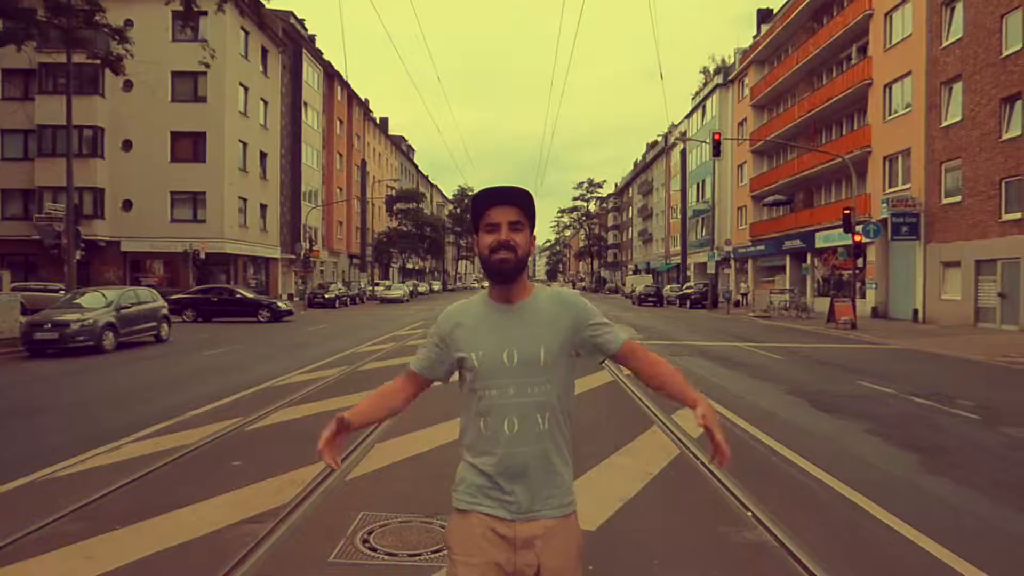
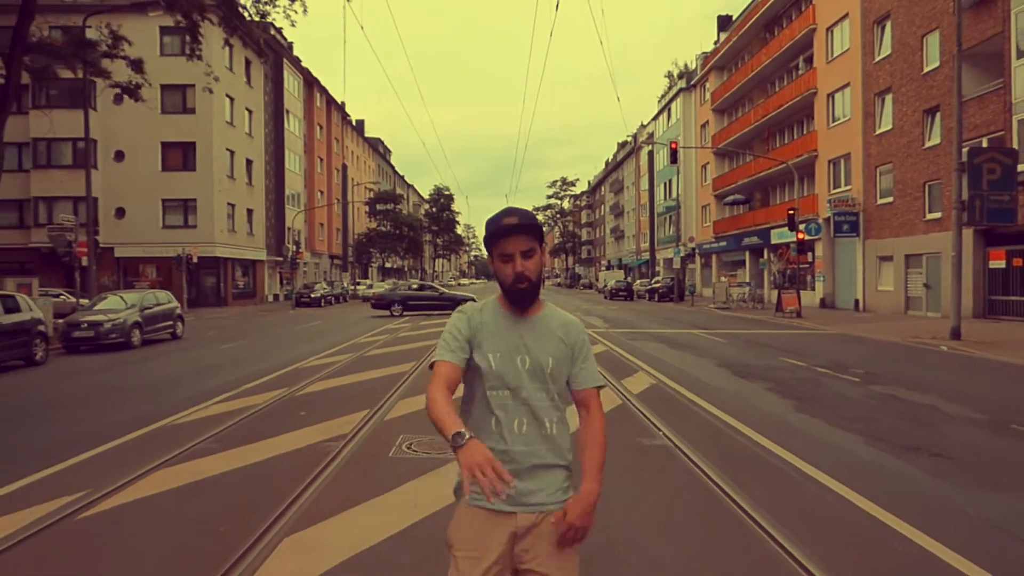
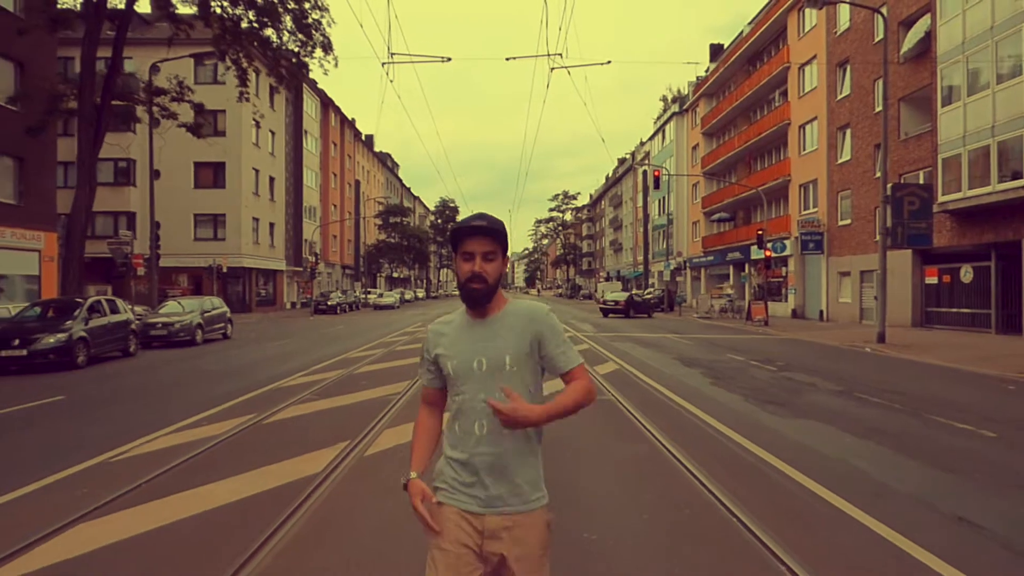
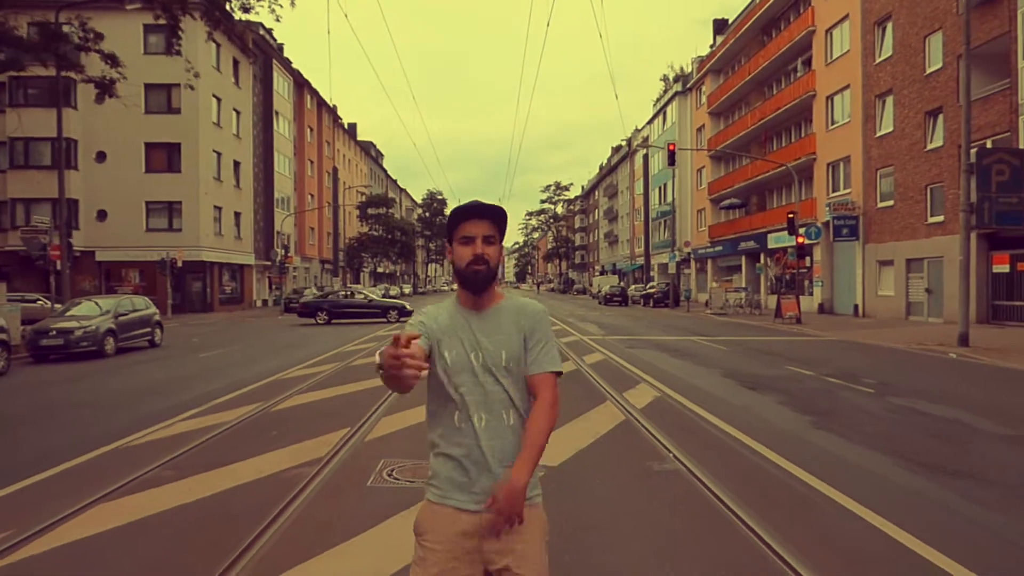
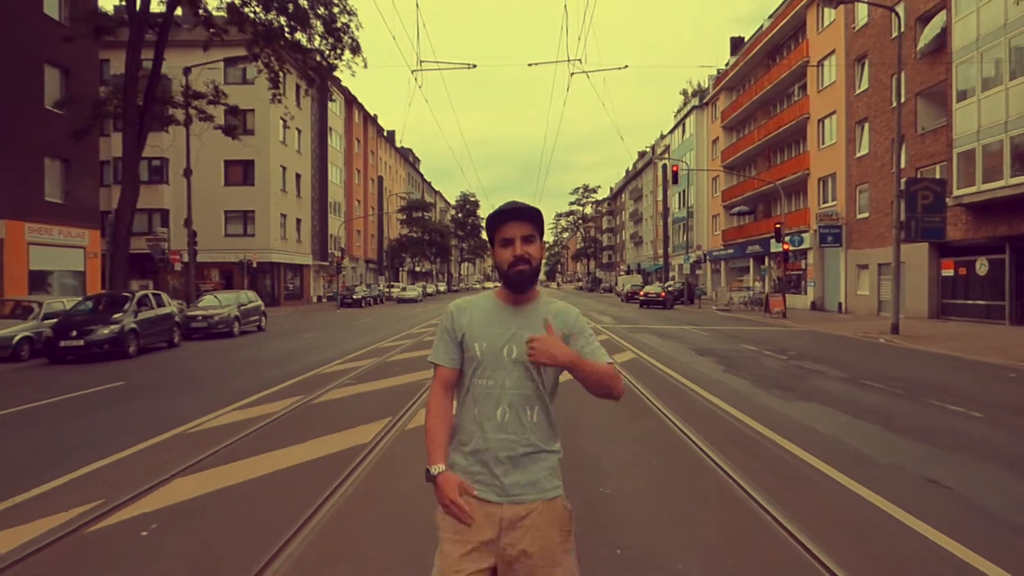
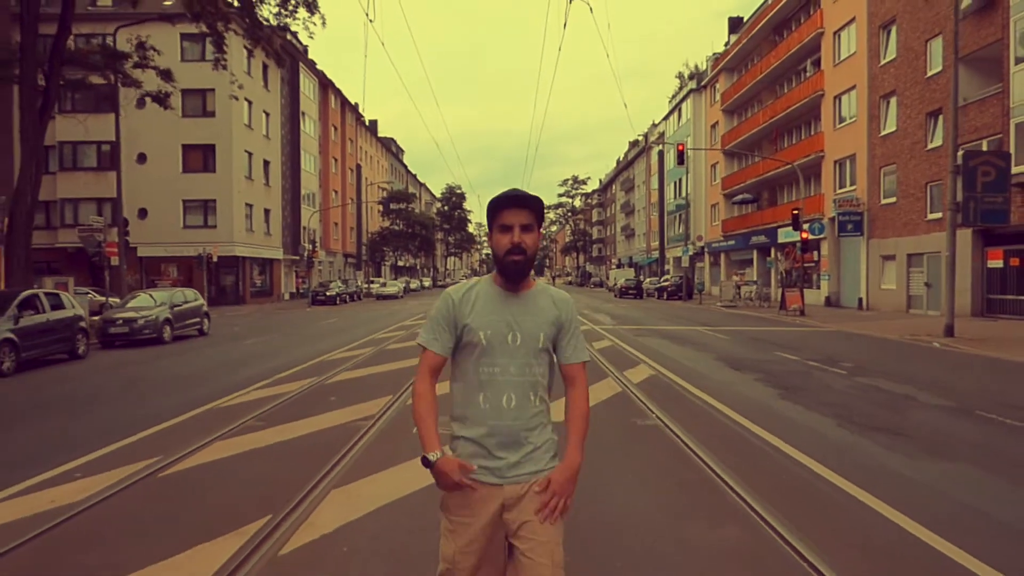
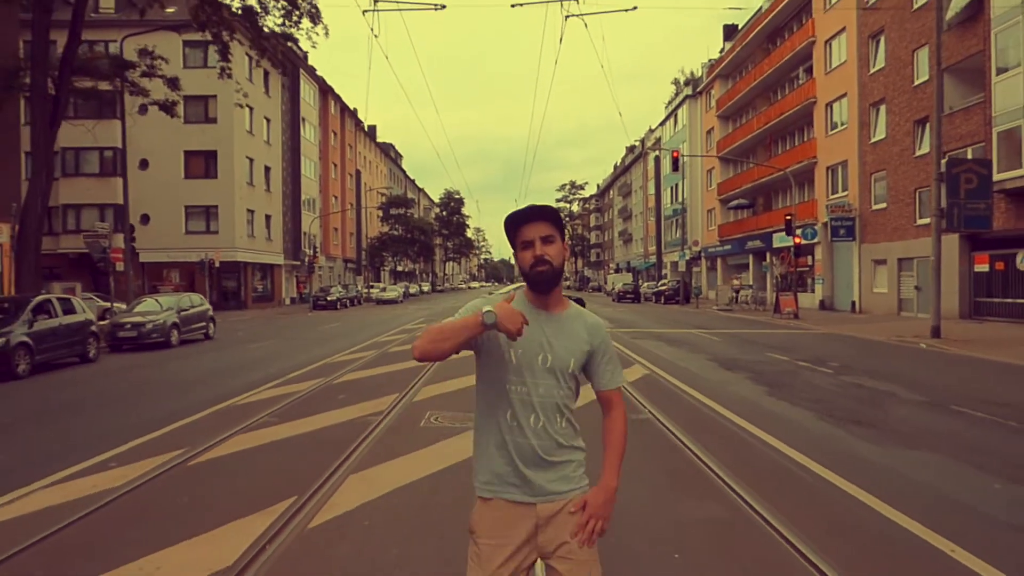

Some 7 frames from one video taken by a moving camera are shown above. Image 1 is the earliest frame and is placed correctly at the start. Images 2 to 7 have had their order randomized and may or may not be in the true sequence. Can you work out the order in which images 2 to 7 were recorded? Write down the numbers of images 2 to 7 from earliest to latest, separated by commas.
4, 2, 6, 7, 3, 5
